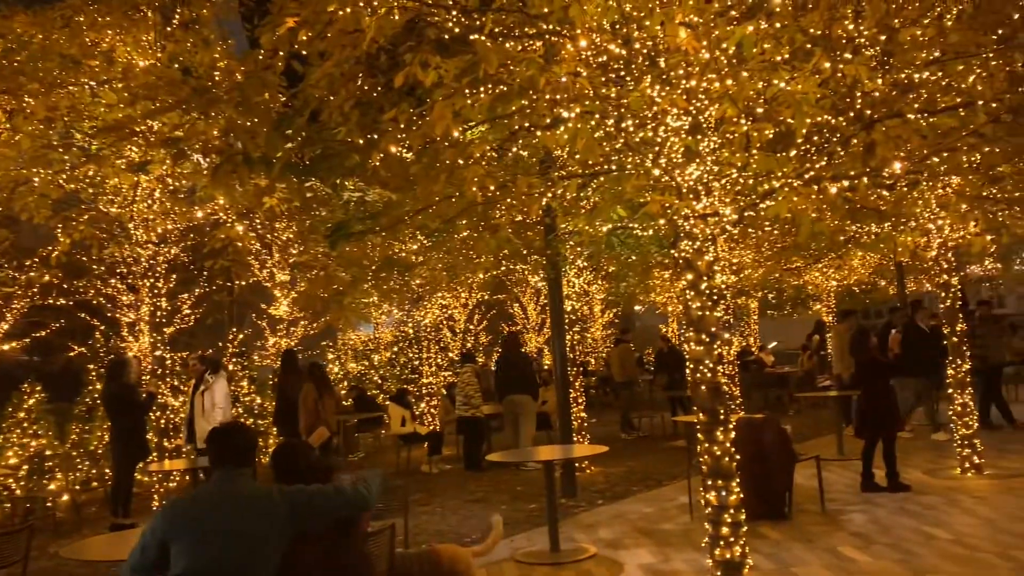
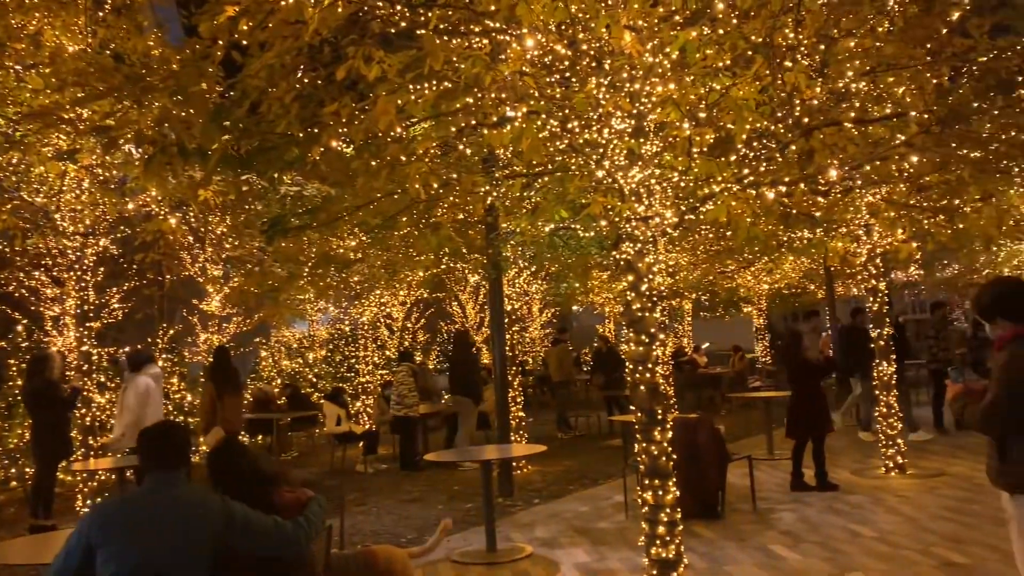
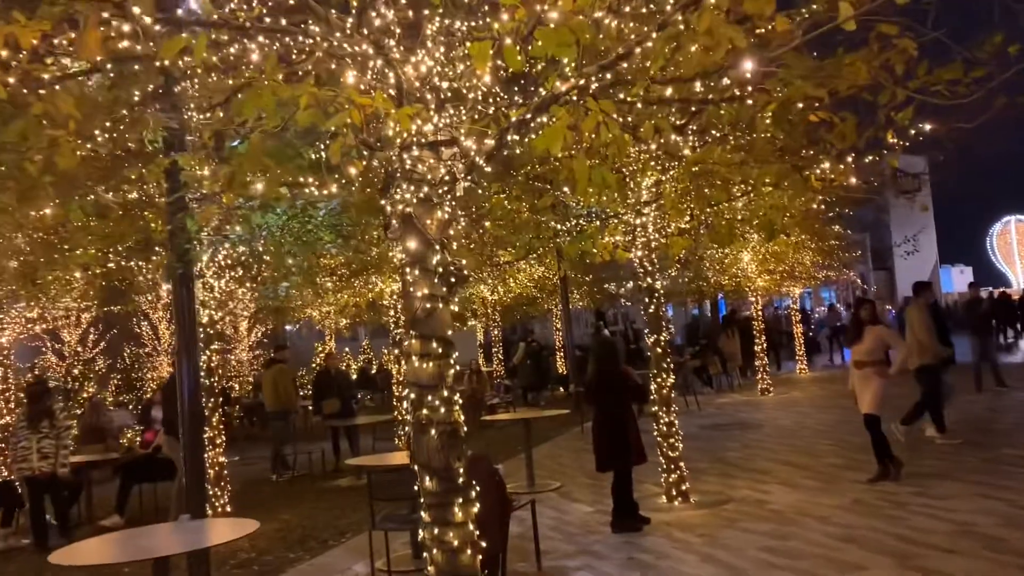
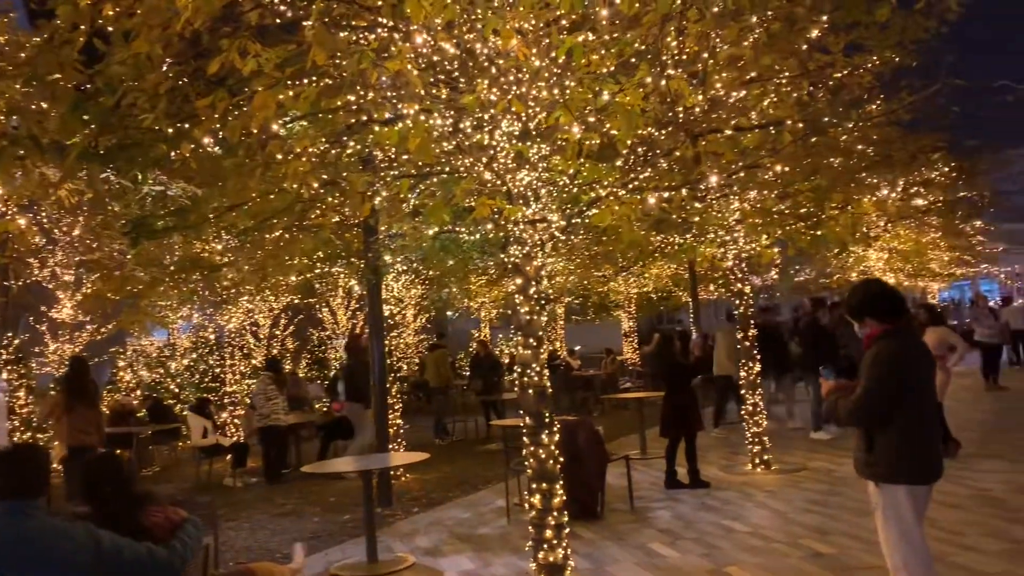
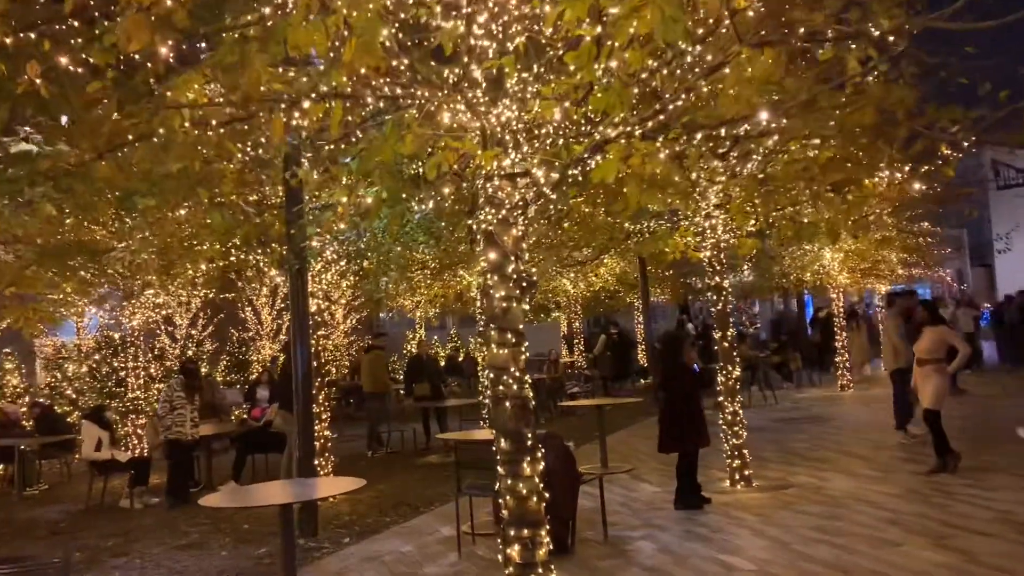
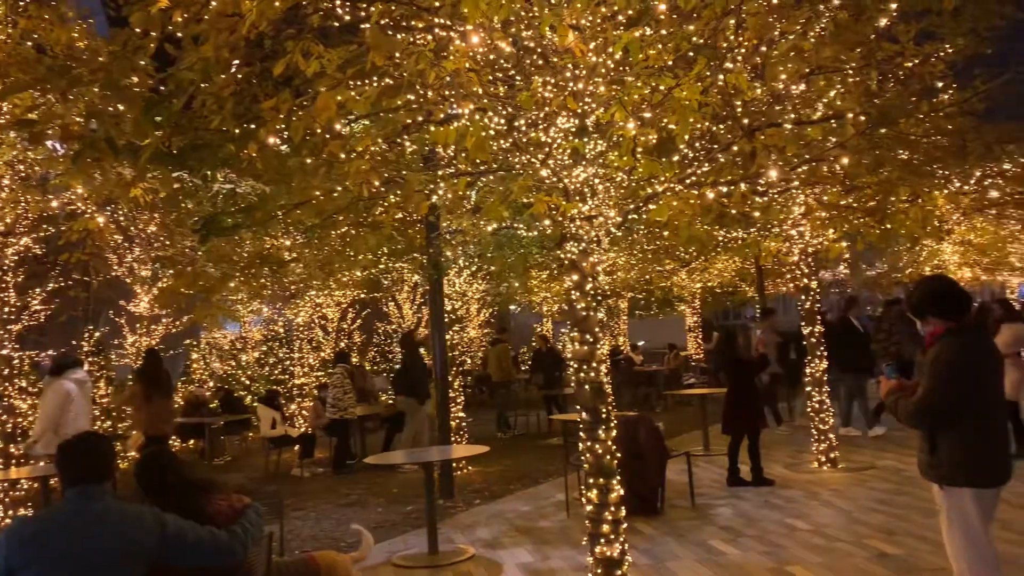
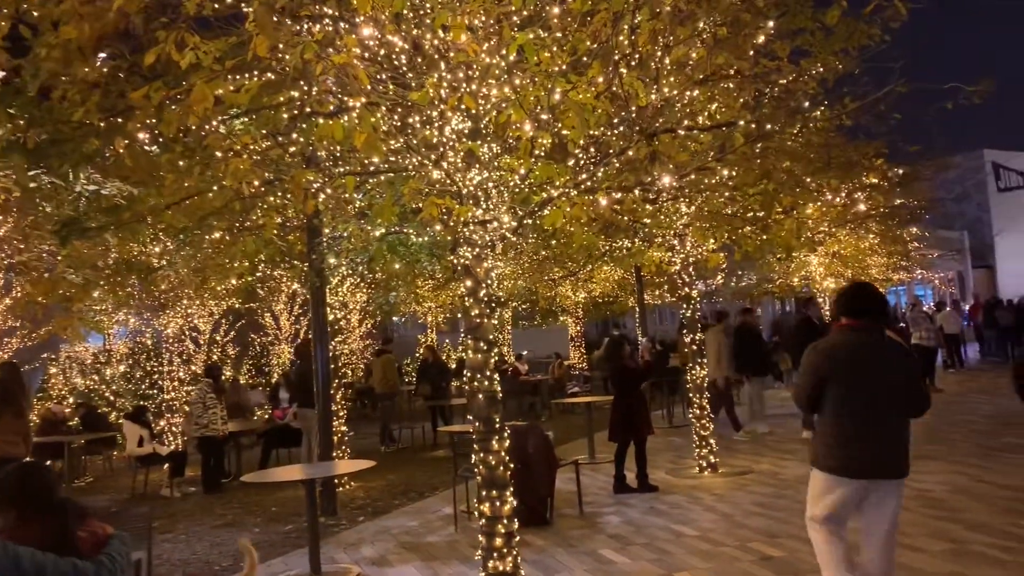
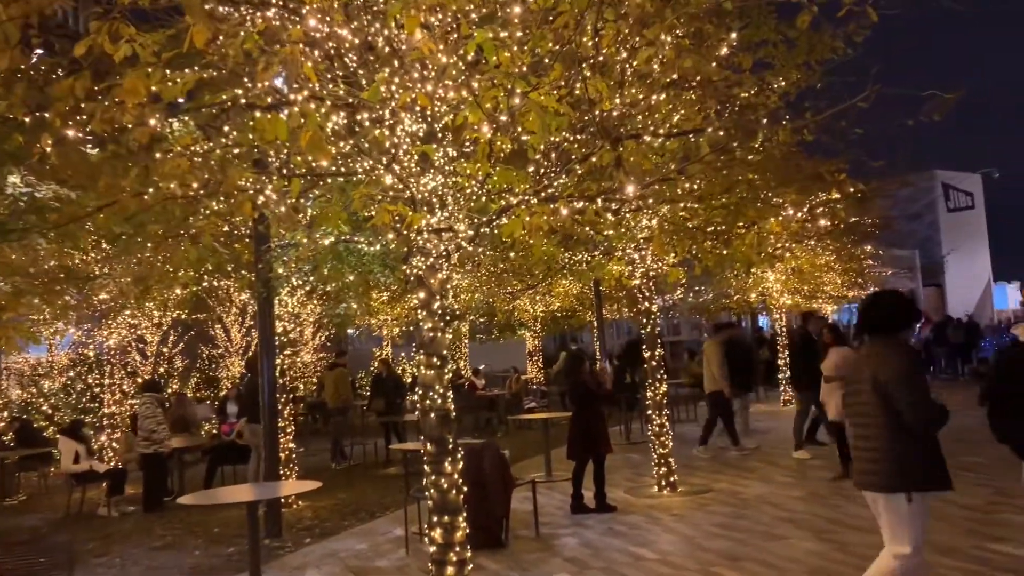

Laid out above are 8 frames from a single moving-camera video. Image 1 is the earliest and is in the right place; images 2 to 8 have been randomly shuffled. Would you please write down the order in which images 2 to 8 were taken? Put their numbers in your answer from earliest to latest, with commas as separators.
2, 6, 4, 7, 8, 5, 3
